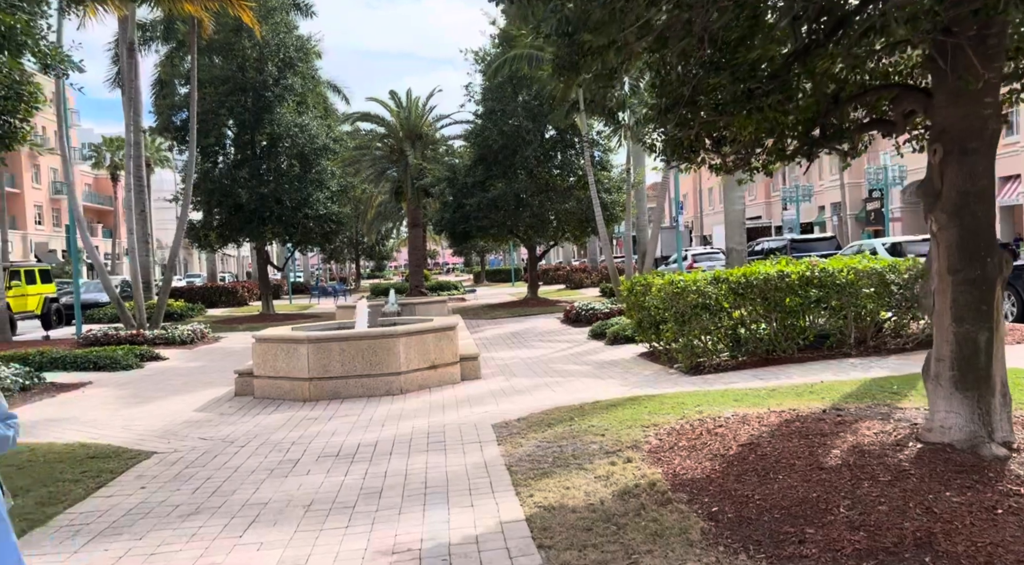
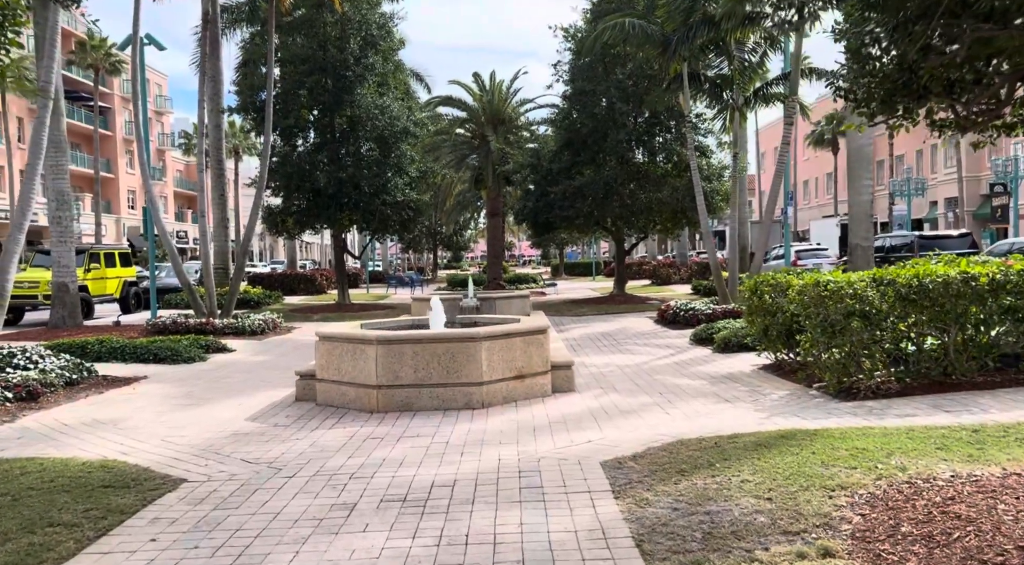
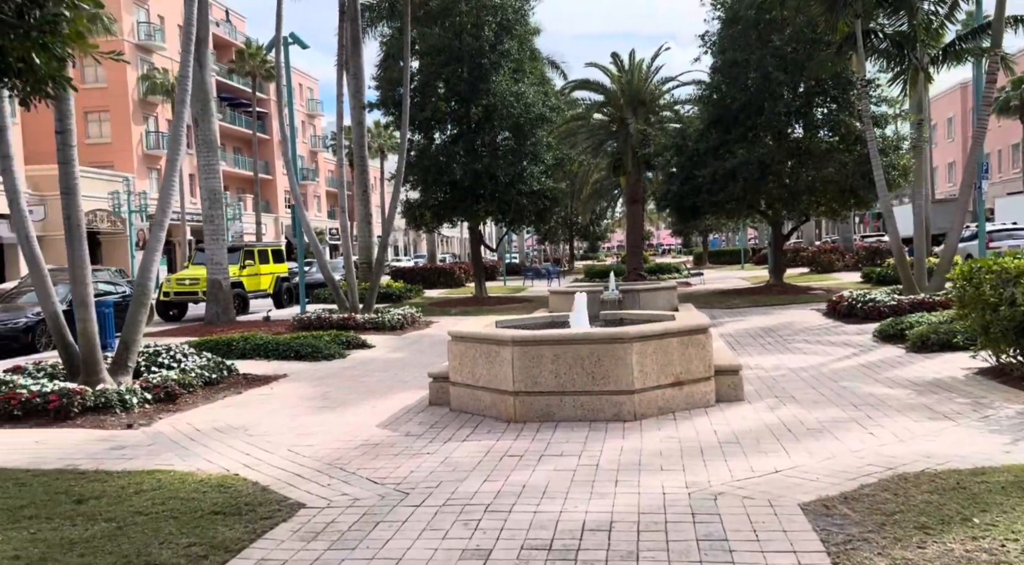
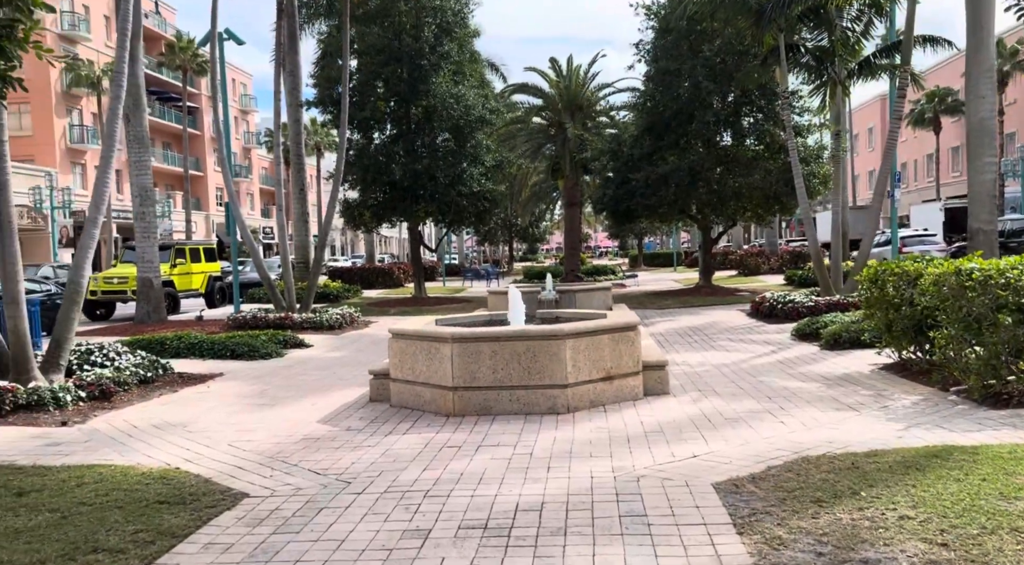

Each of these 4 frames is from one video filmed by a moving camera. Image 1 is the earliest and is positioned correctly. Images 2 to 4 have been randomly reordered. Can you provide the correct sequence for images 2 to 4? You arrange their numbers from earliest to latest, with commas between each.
2, 4, 3
